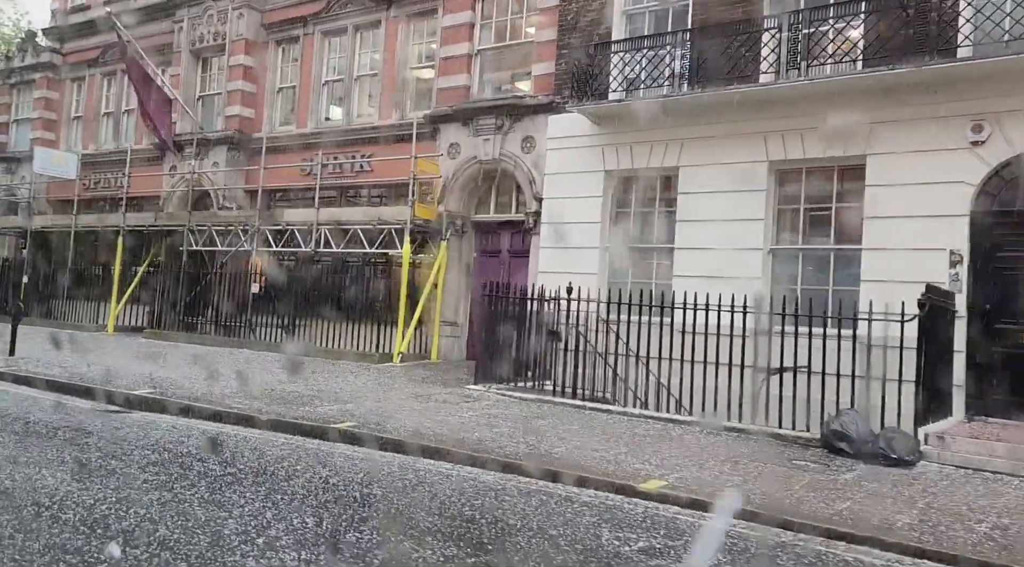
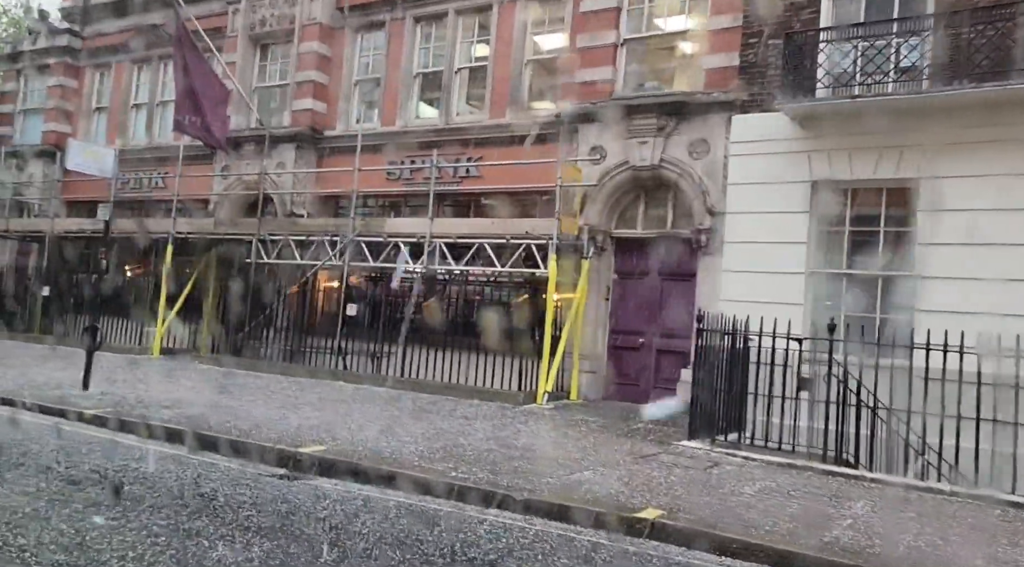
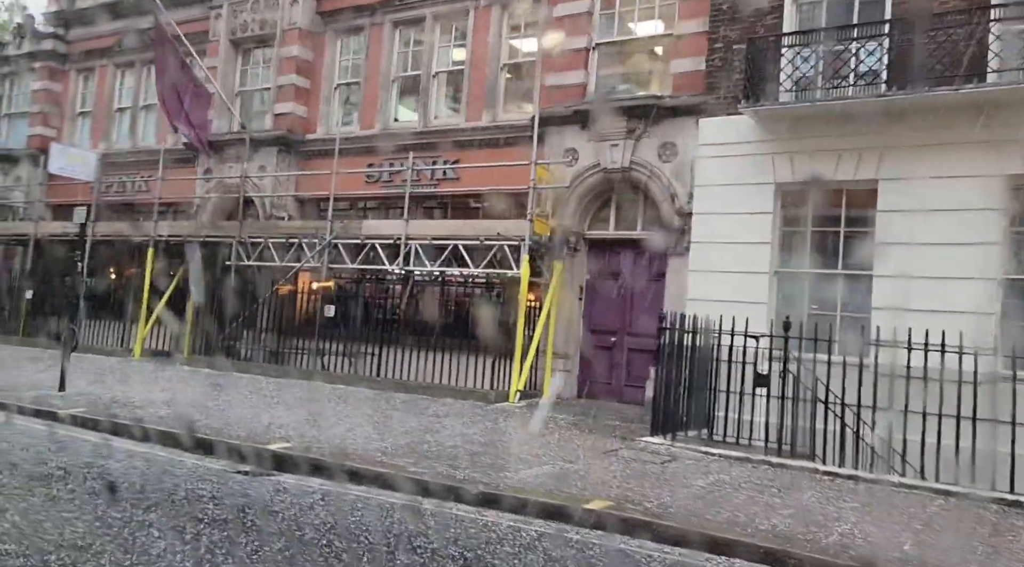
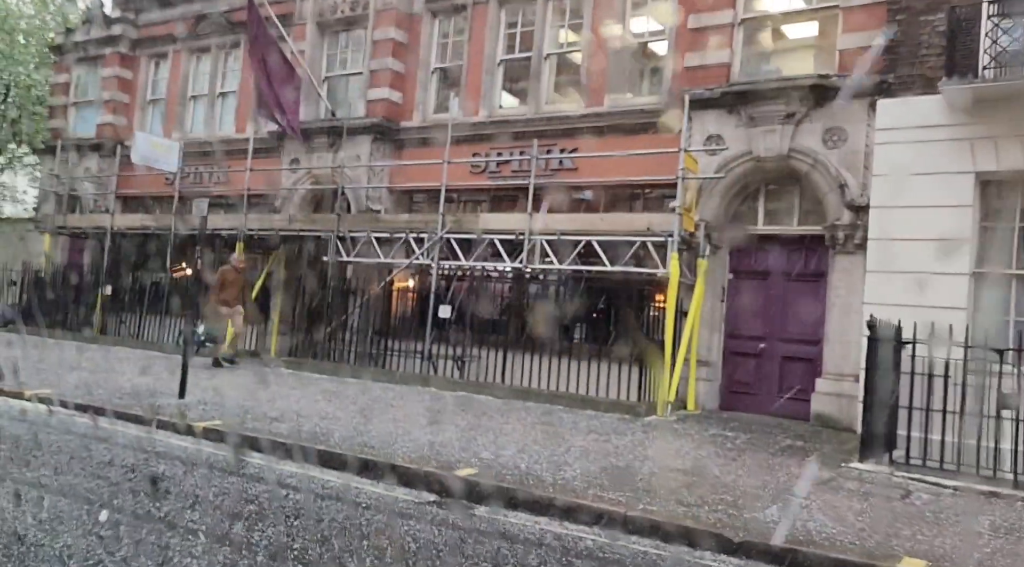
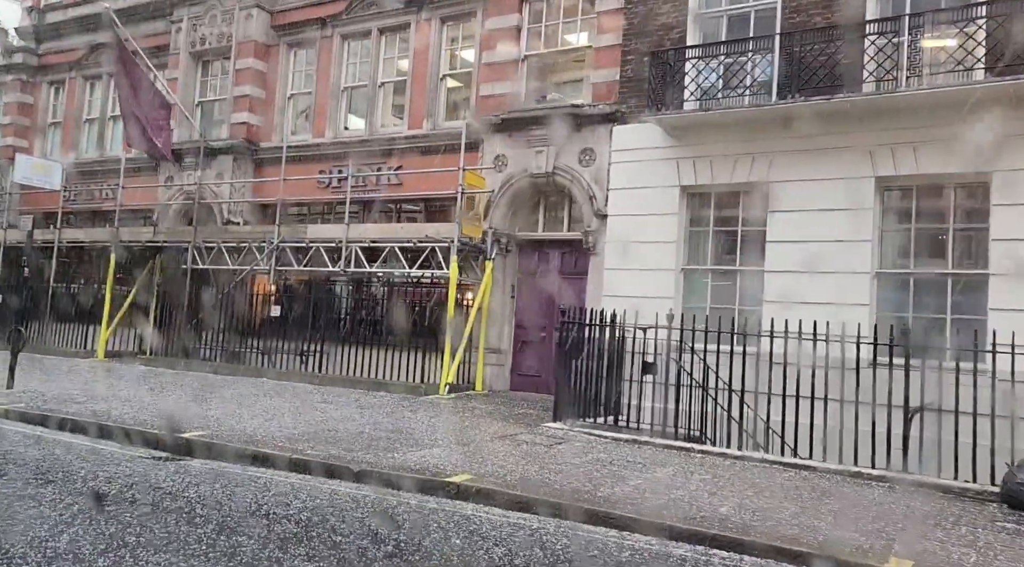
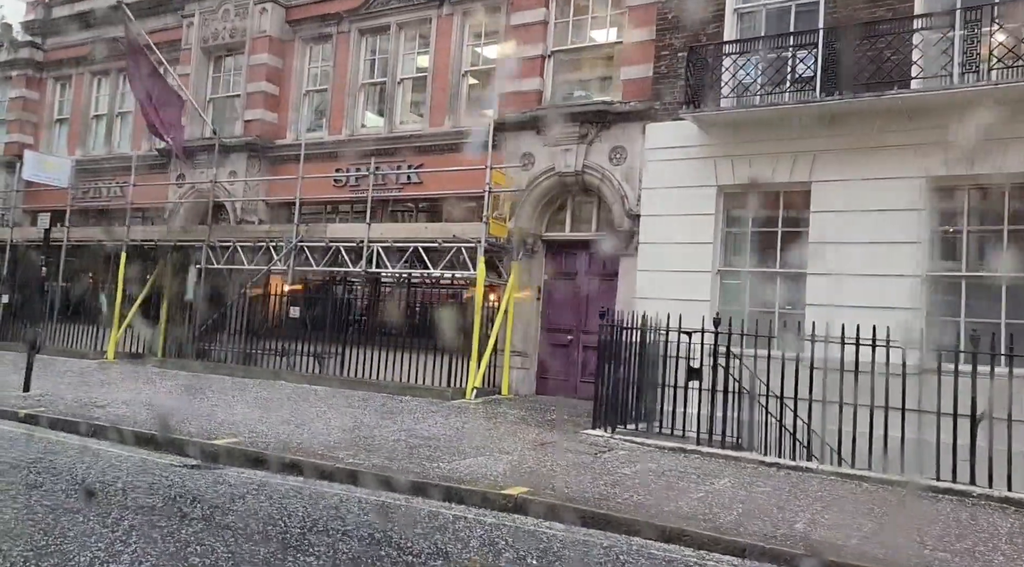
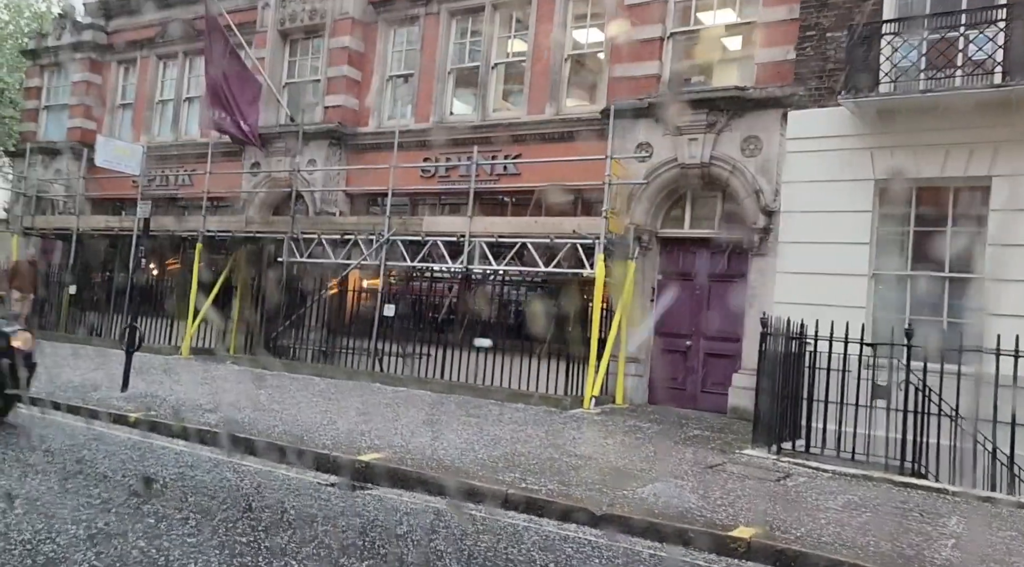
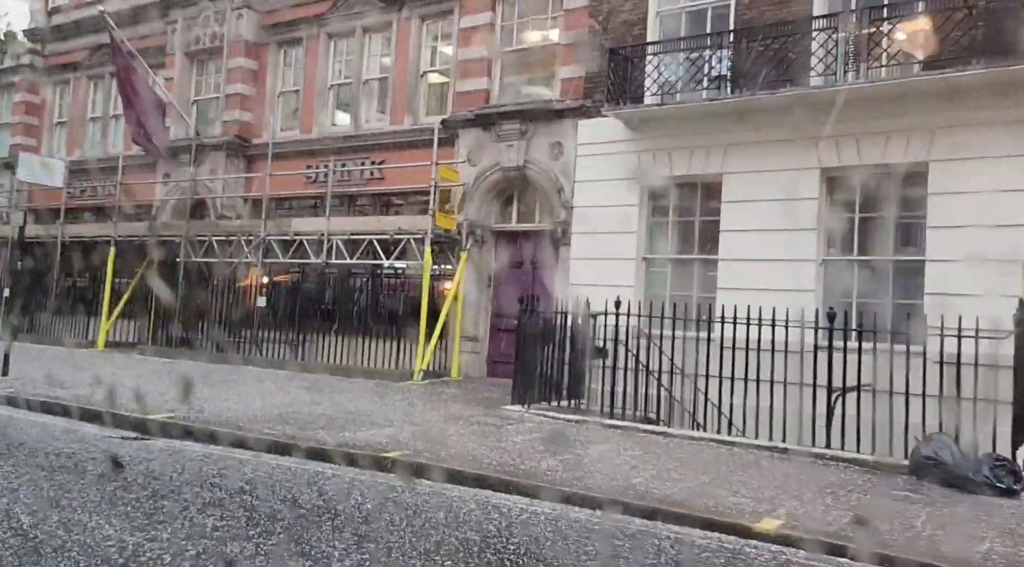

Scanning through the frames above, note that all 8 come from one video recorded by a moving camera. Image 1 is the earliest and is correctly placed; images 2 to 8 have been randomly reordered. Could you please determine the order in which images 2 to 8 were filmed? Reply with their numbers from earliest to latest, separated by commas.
8, 5, 6, 3, 2, 7, 4
